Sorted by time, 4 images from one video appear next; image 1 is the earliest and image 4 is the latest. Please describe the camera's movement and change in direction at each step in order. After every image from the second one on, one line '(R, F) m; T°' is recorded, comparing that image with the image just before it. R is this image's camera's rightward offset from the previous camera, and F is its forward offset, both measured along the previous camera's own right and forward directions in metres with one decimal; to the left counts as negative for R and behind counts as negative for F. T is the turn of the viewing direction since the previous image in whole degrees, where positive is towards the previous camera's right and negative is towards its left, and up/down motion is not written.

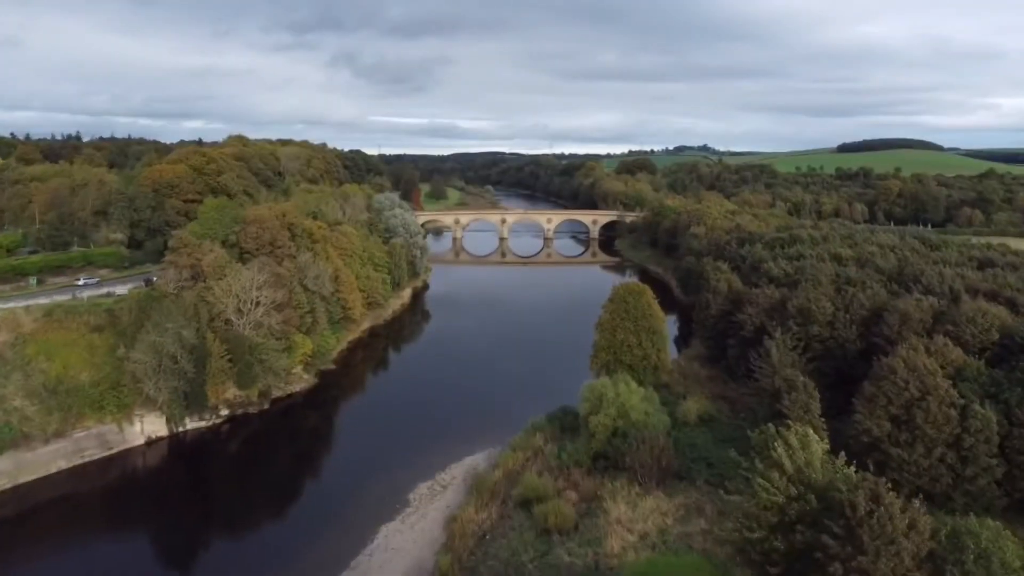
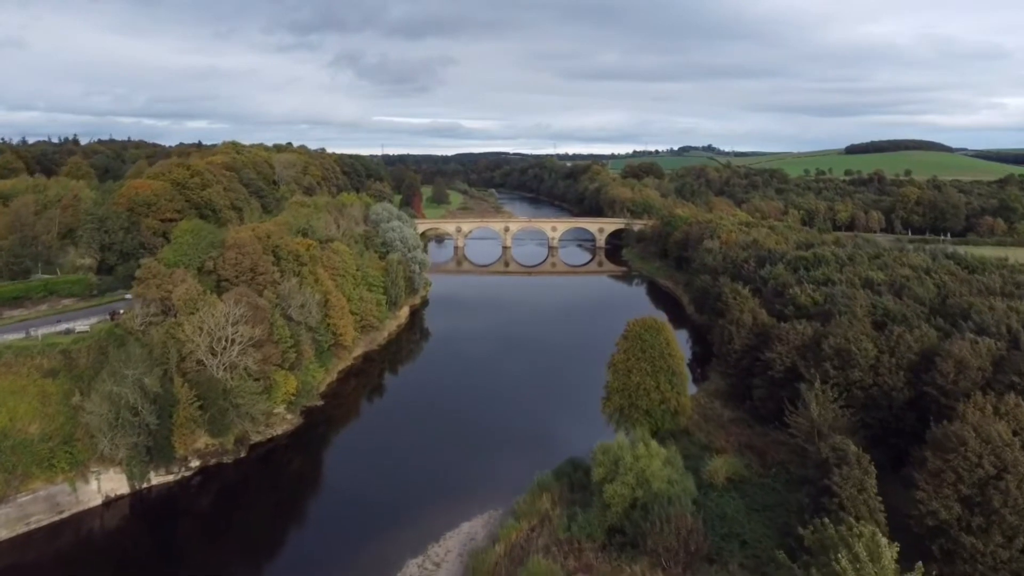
(0.0, +3.3) m; 0°
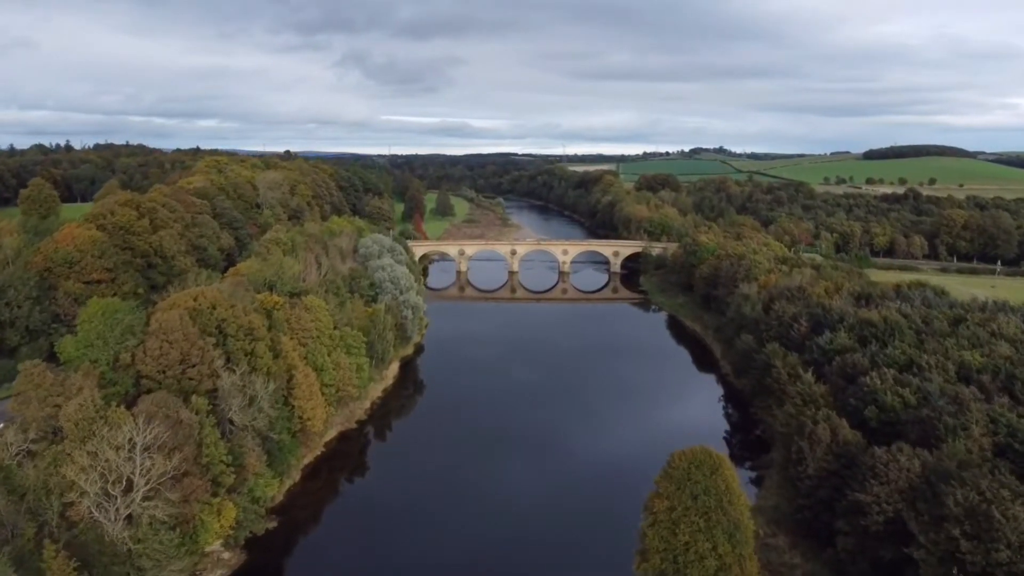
(+0.1, +7.9) m; -1°
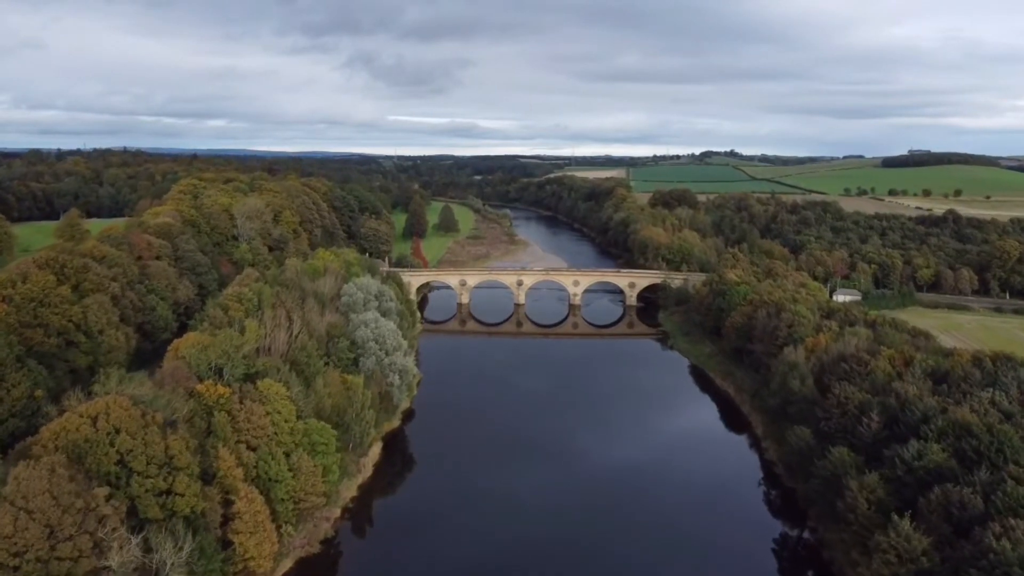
(+0.2, +7.9) m; -1°
